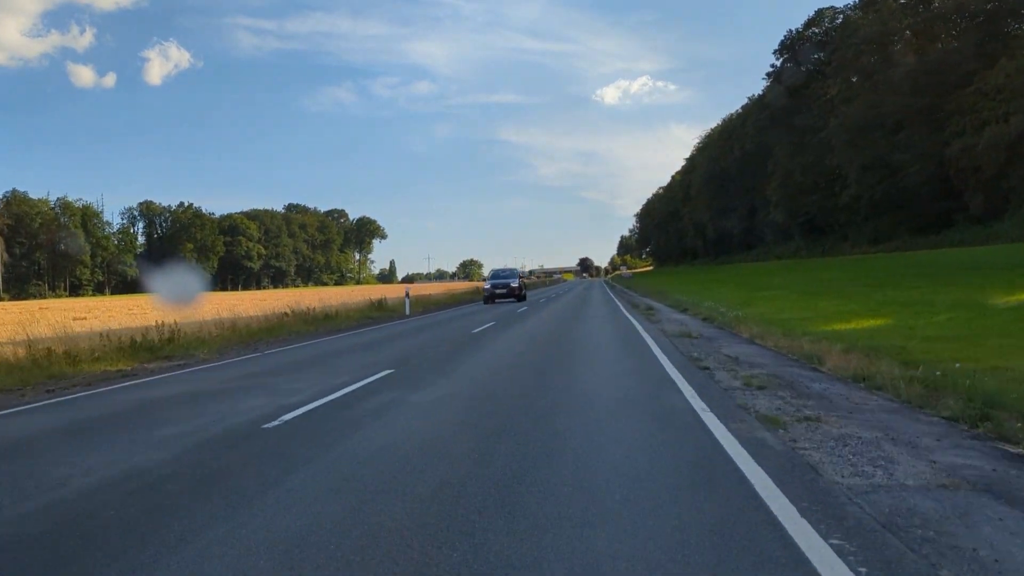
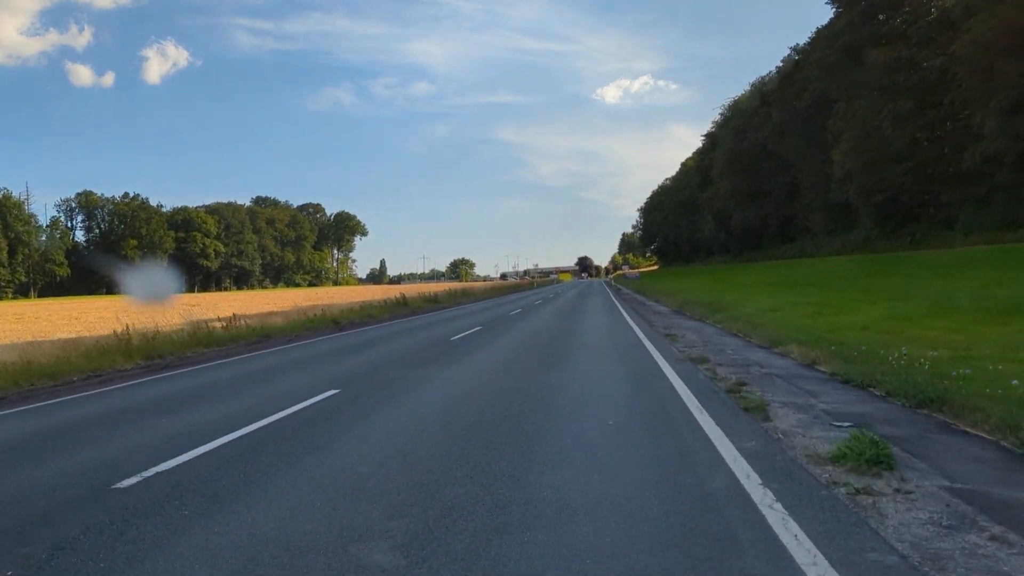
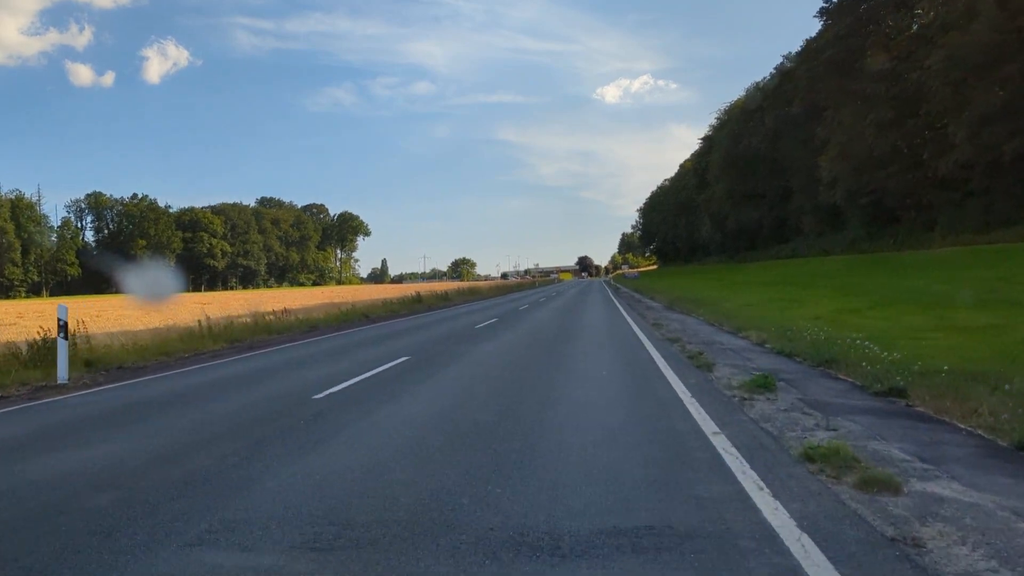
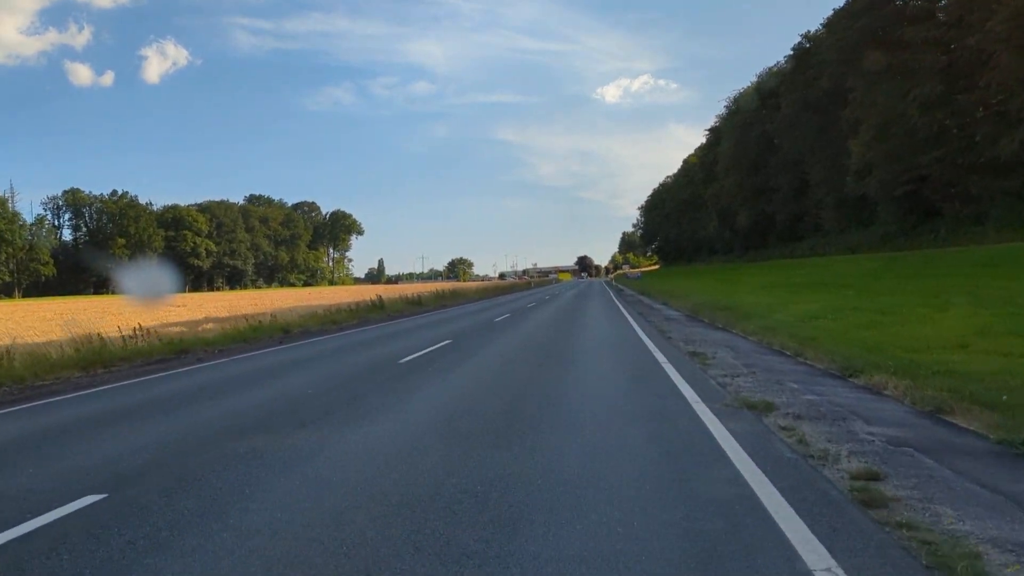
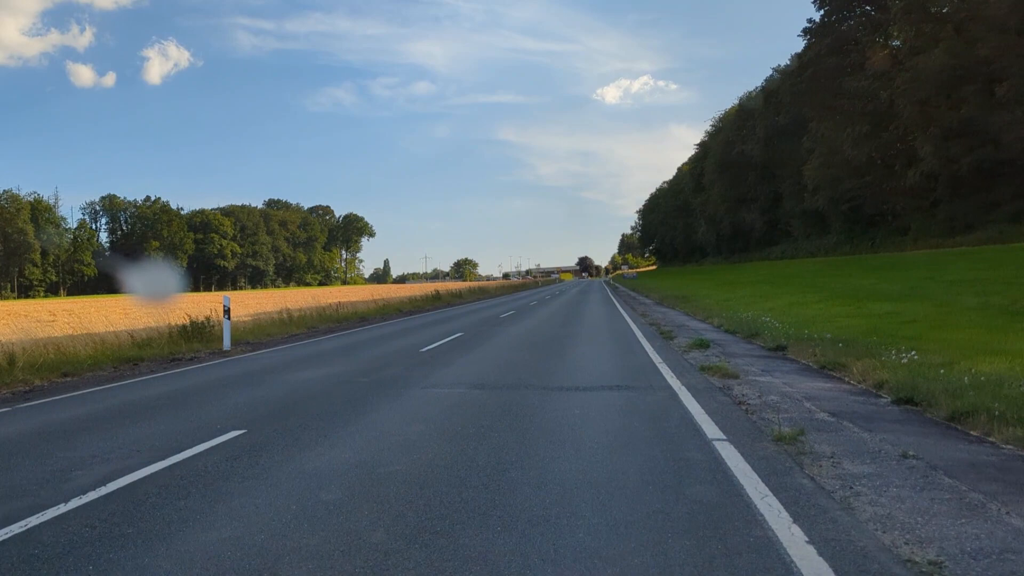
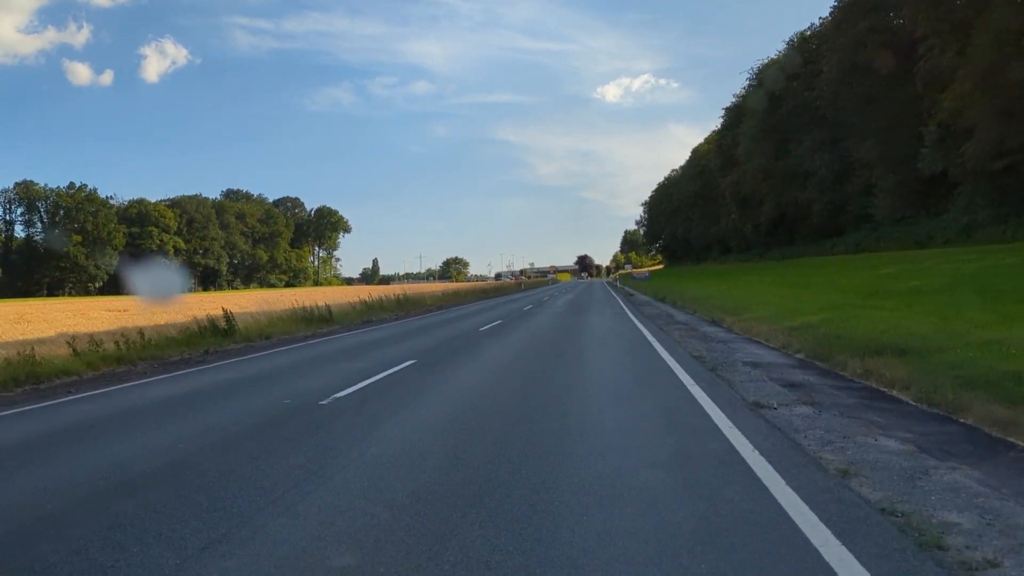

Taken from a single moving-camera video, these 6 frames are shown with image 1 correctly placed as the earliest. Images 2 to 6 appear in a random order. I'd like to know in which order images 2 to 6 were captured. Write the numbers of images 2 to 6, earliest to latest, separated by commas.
5, 3, 2, 4, 6
